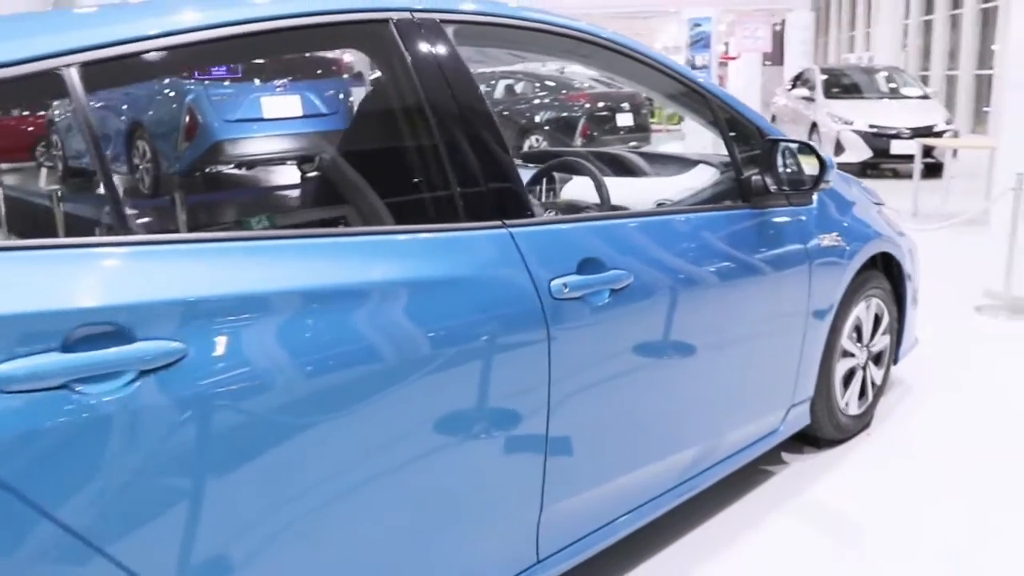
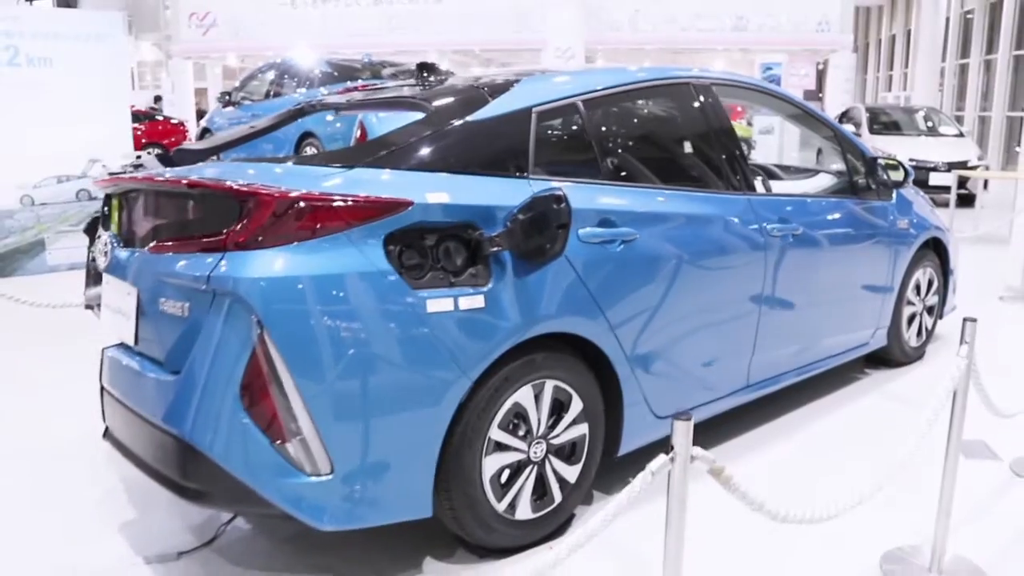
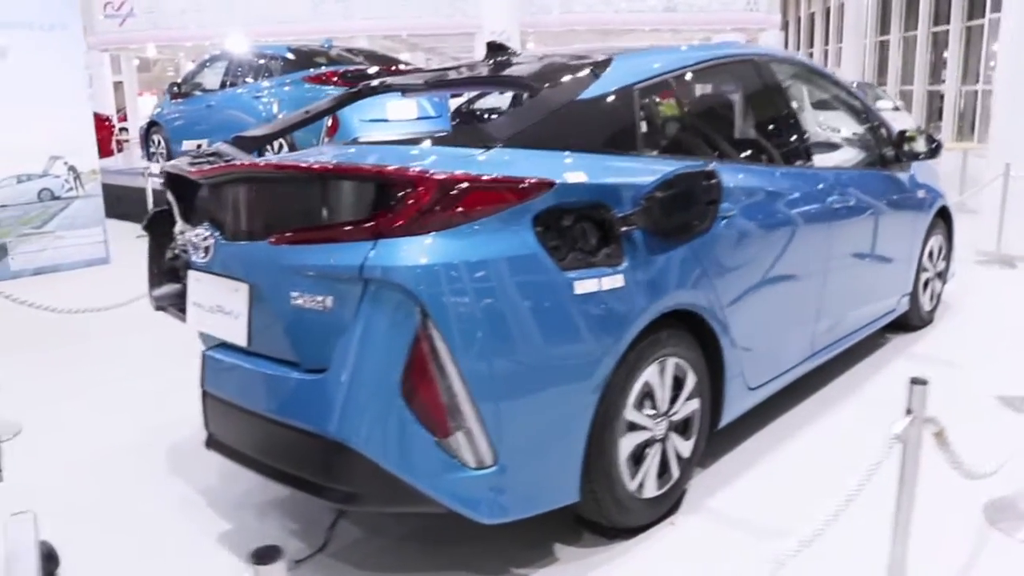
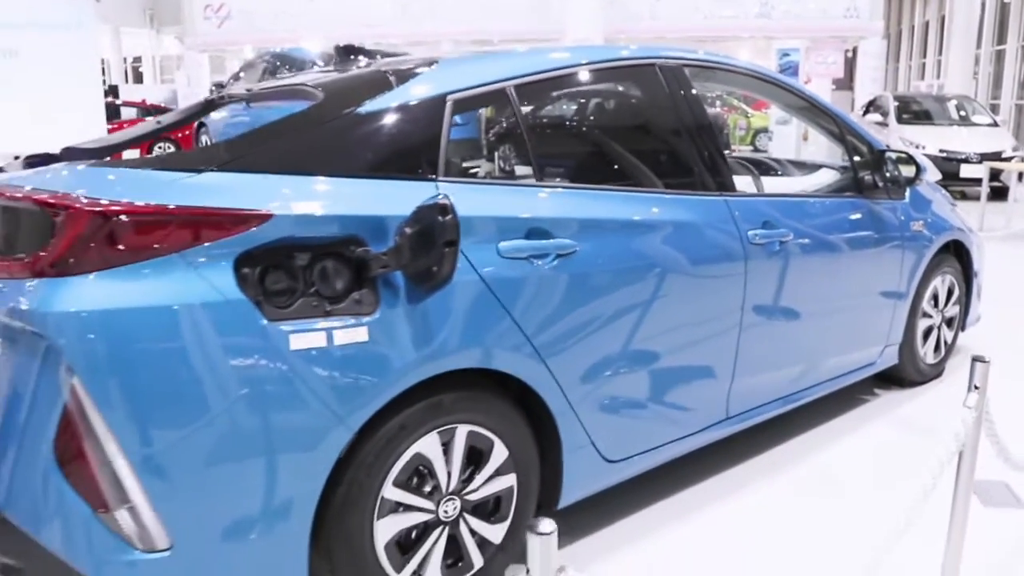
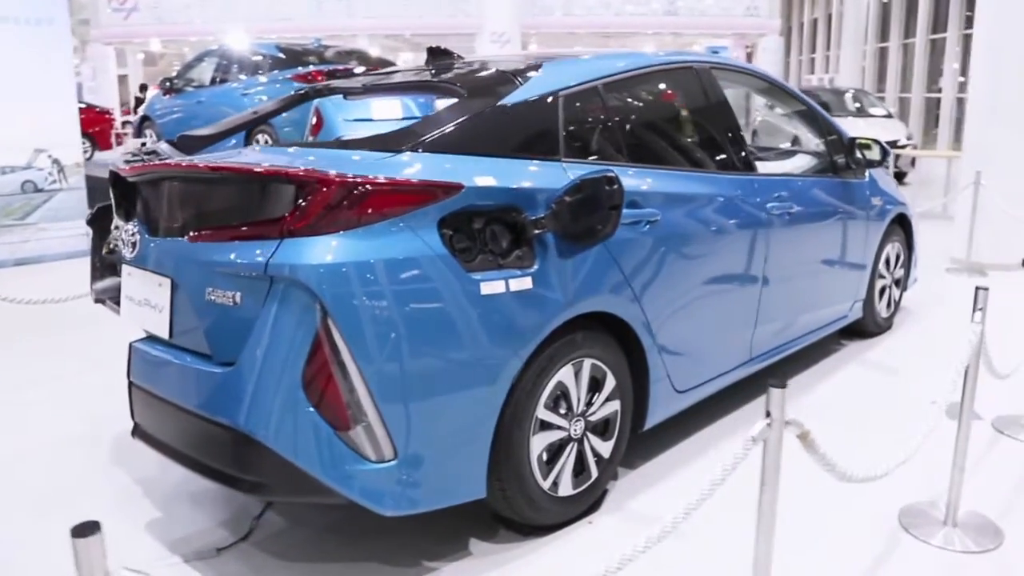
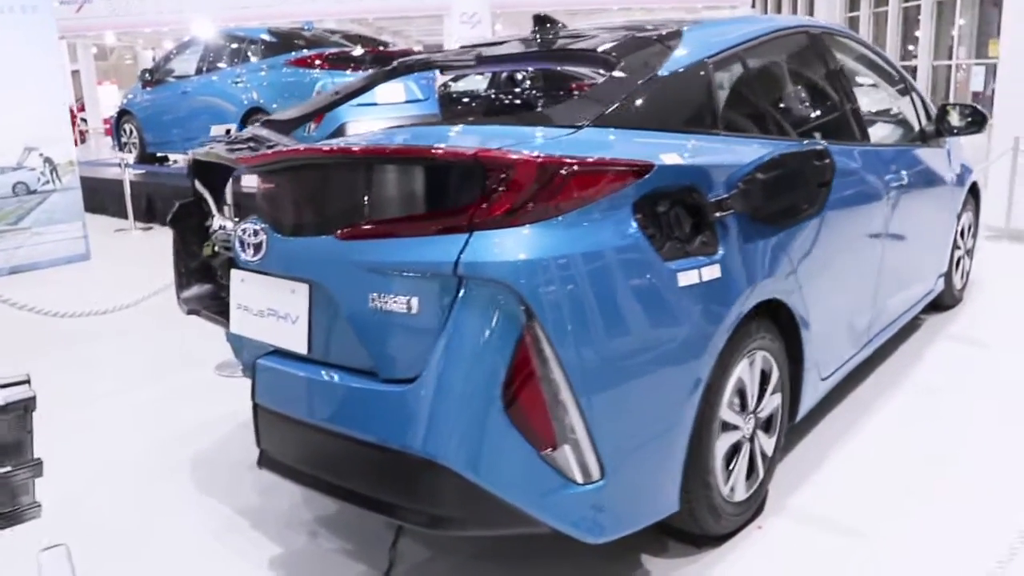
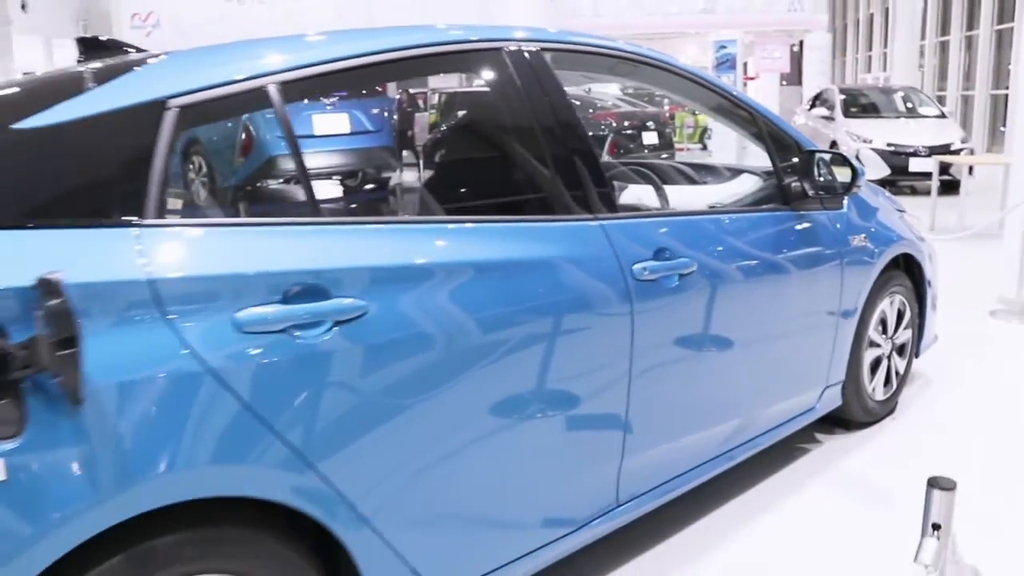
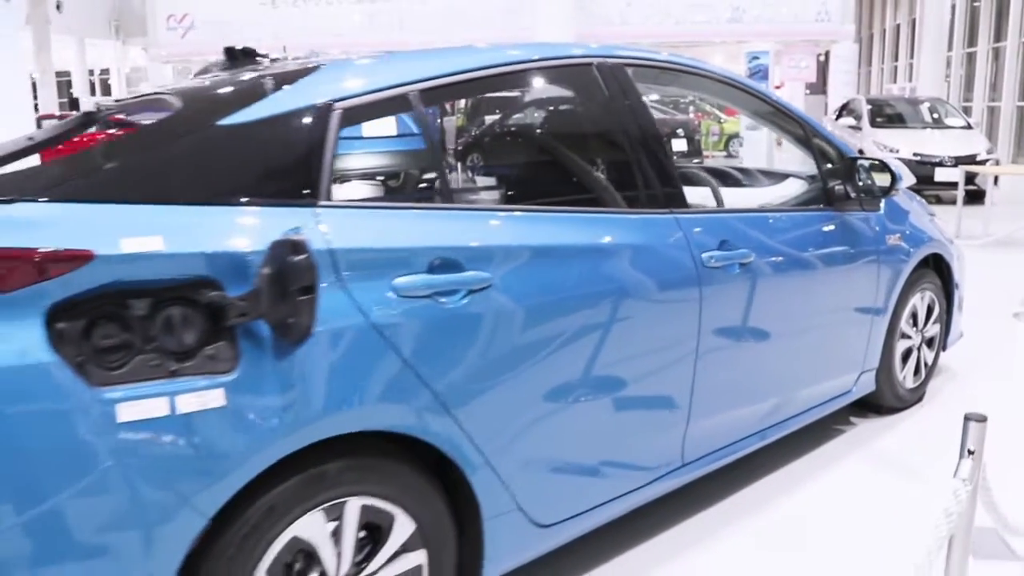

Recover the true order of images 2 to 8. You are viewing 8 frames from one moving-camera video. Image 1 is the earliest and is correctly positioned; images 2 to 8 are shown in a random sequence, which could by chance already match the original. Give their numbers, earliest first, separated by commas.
7, 8, 4, 2, 5, 3, 6
